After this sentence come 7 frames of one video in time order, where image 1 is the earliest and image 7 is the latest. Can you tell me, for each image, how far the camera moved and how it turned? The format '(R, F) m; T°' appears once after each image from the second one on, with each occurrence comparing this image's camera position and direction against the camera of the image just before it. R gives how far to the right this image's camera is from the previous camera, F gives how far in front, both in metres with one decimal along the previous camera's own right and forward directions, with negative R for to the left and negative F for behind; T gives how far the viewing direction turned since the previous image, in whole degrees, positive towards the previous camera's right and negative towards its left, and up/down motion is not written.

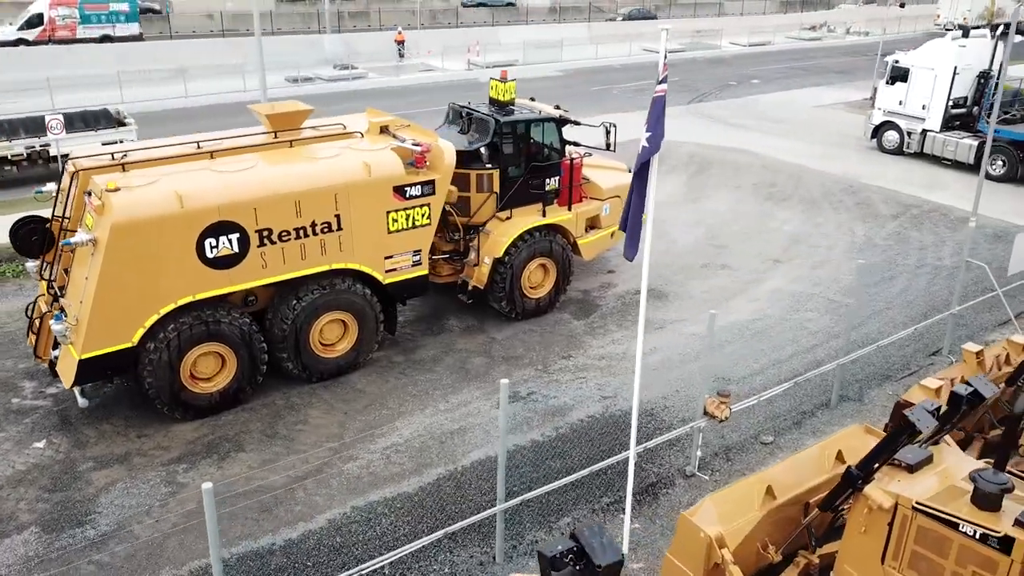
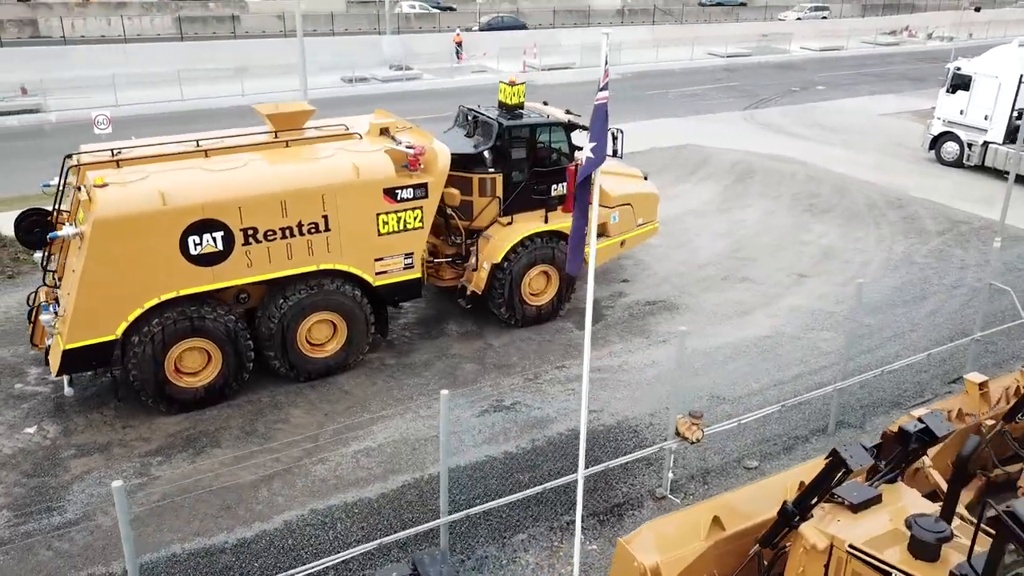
(+0.9, +0.2) m; -5°
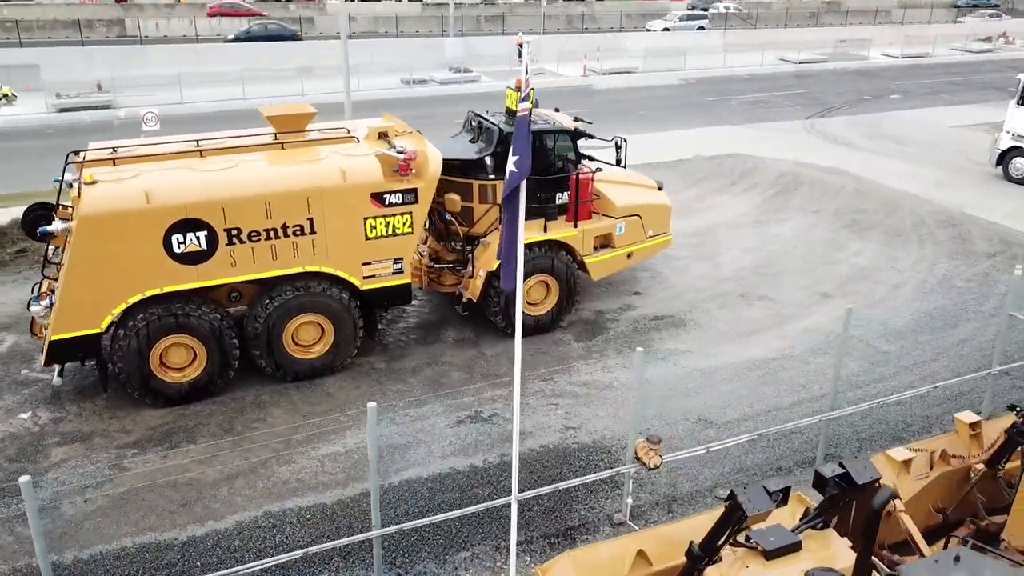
(+1.0, +0.2) m; -6°
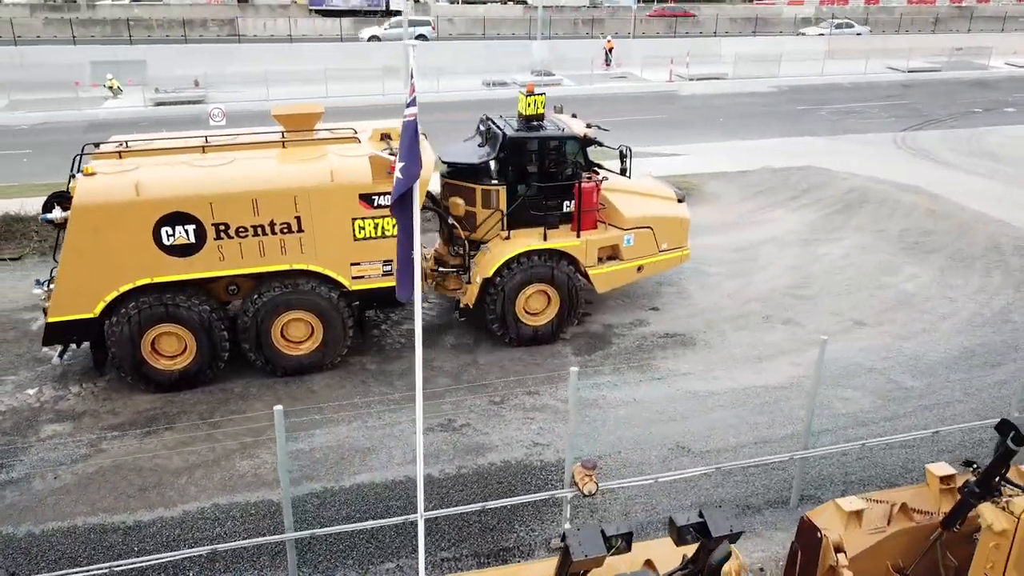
(+1.3, +0.3) m; -8°
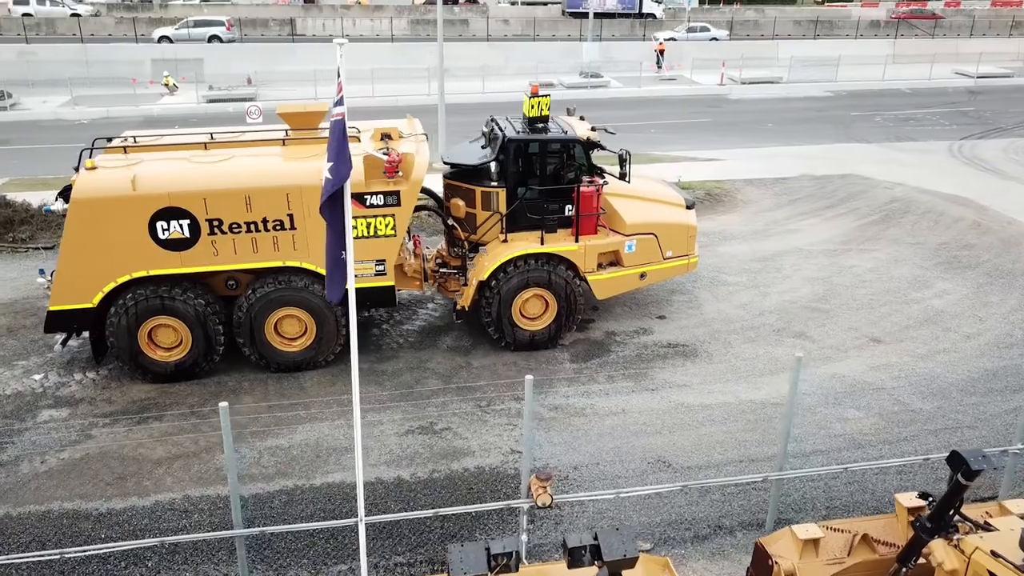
(+0.8, +0.2) m; -5°
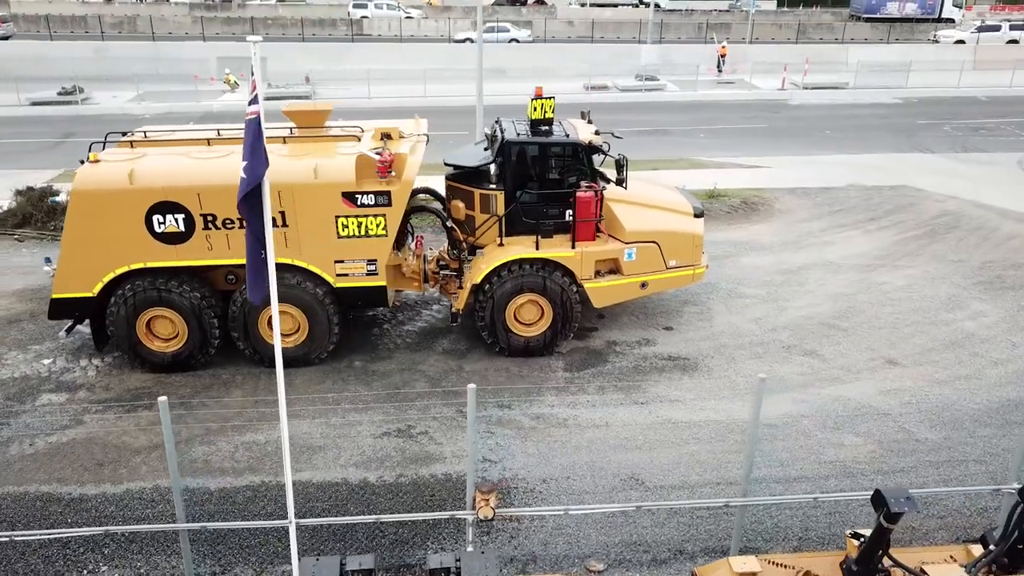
(+0.9, +0.2) m; -5°
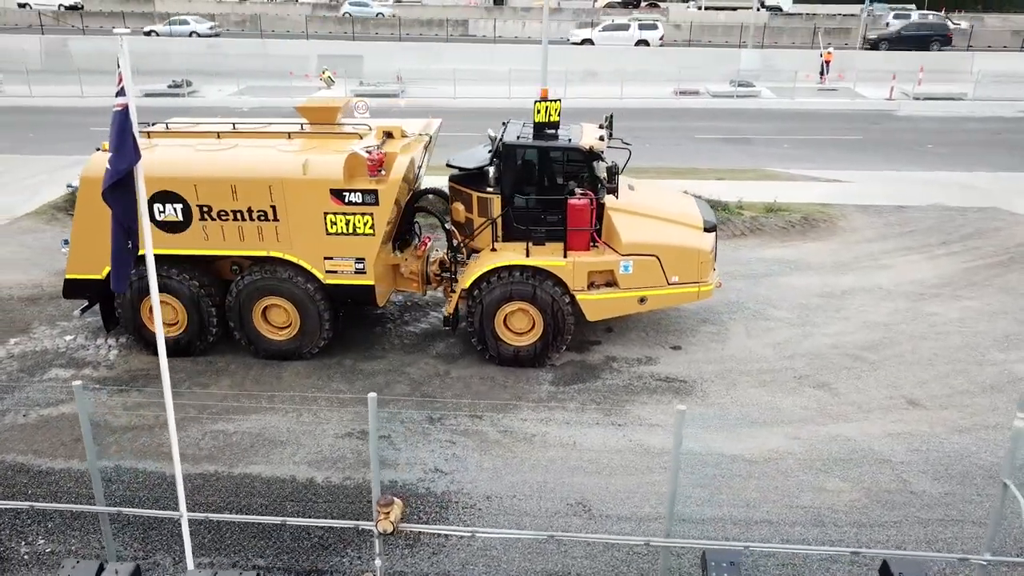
(+1.4, +0.4) m; -9°
